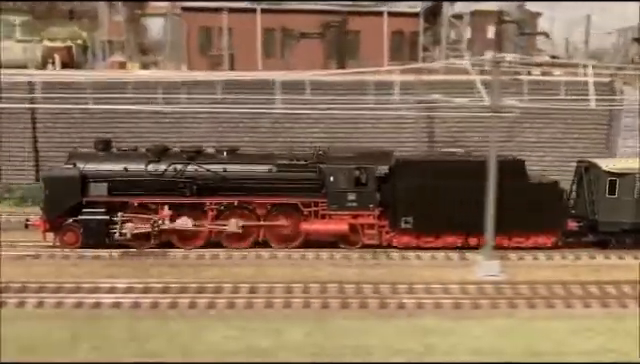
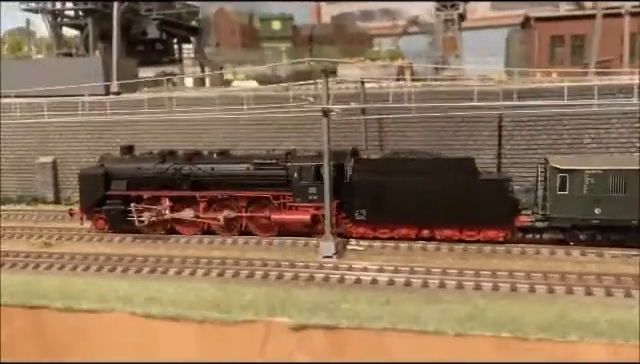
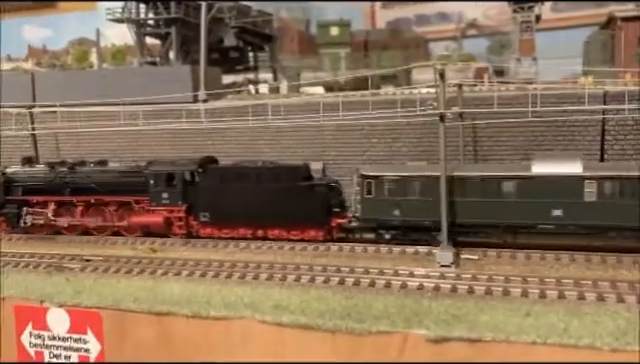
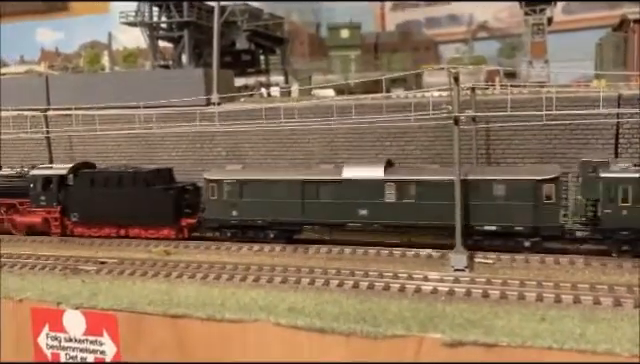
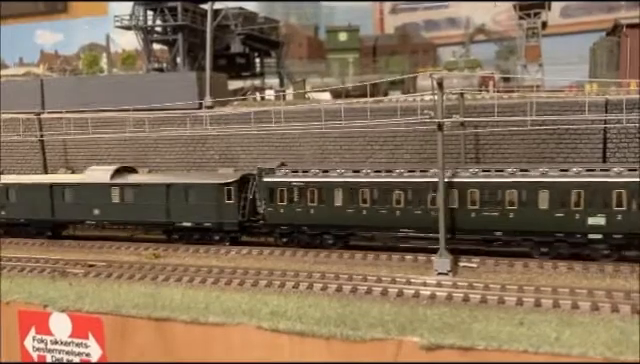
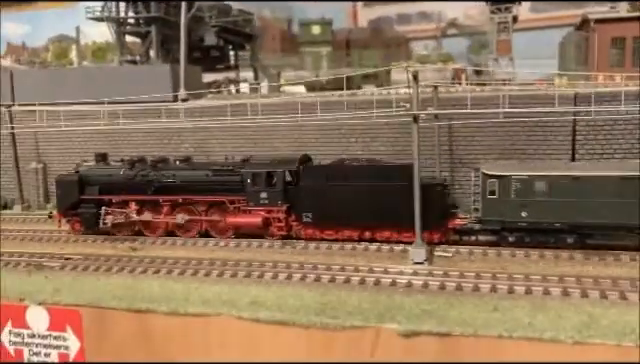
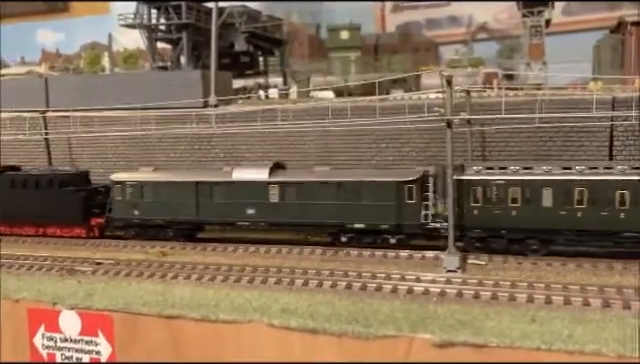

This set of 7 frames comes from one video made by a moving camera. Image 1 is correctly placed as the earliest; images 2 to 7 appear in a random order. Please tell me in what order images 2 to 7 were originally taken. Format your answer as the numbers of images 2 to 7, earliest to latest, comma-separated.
2, 6, 3, 4, 7, 5
